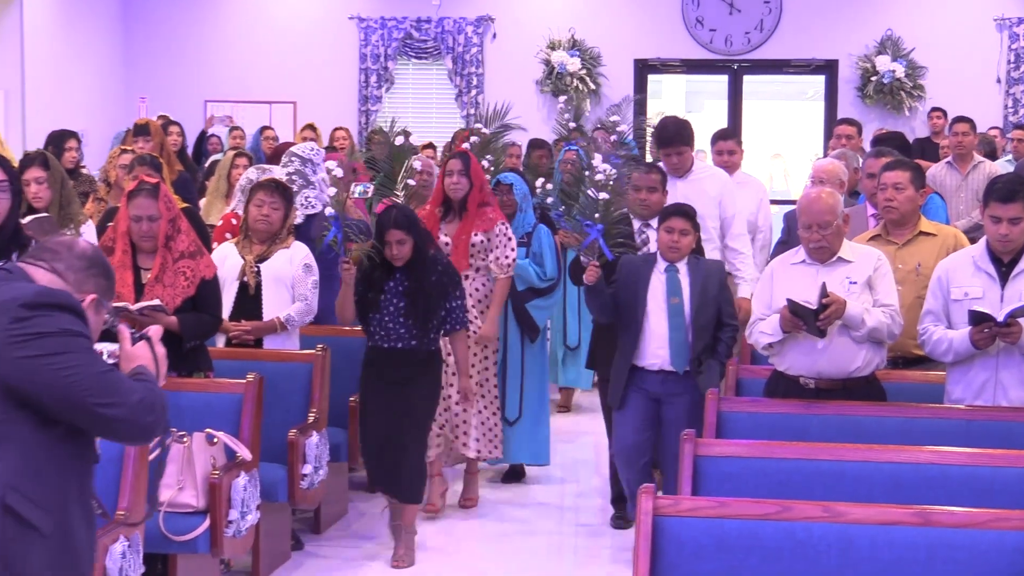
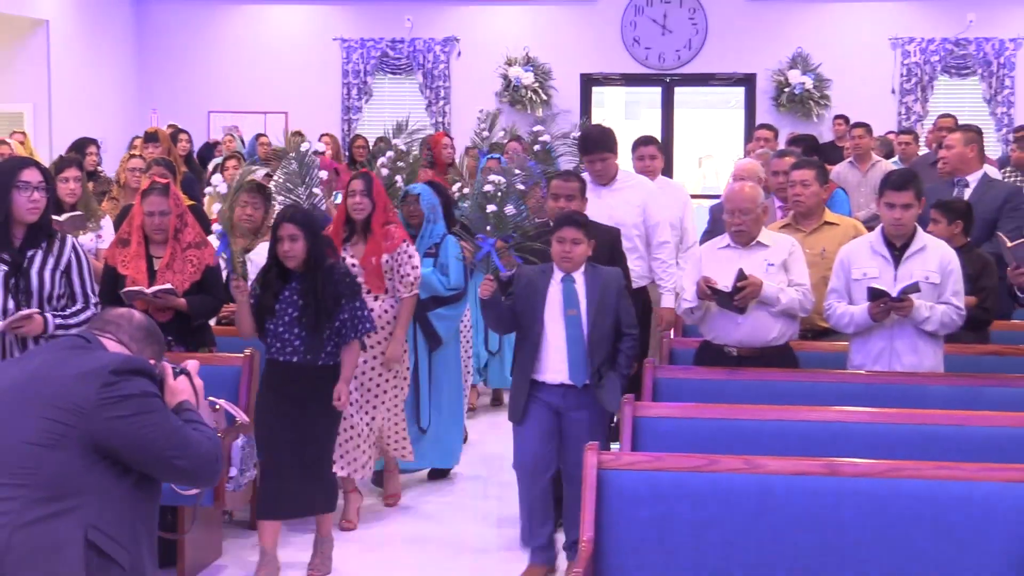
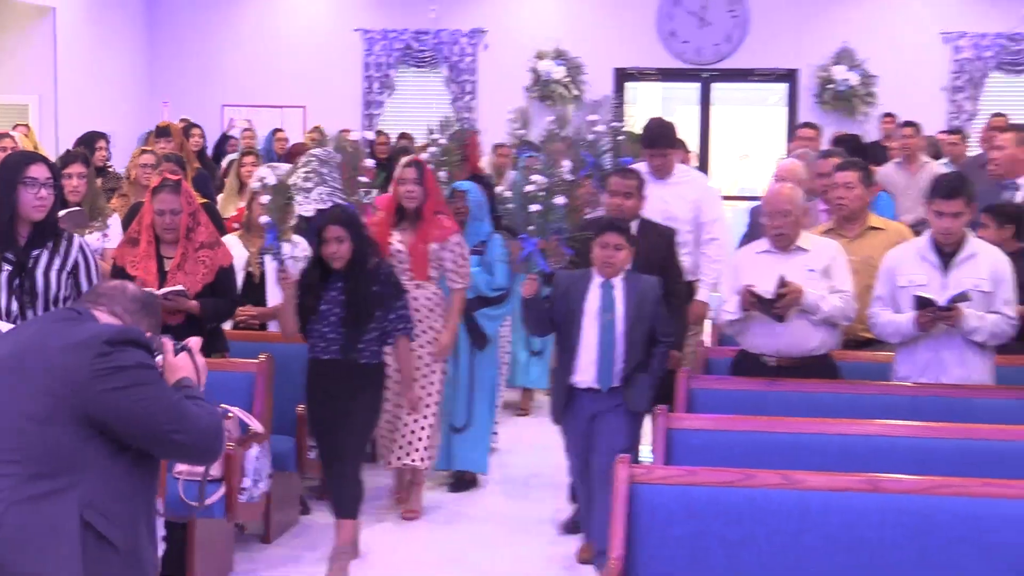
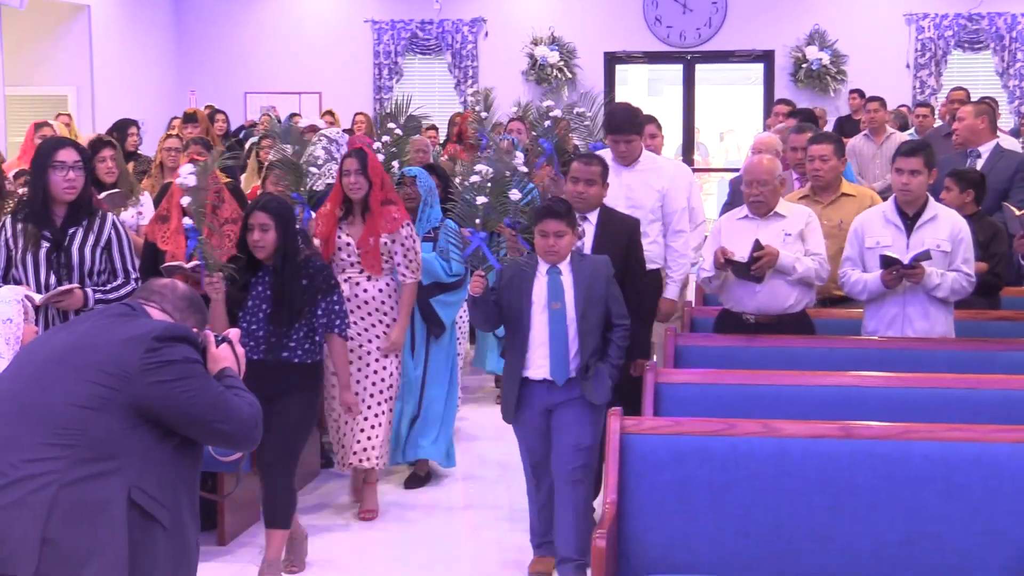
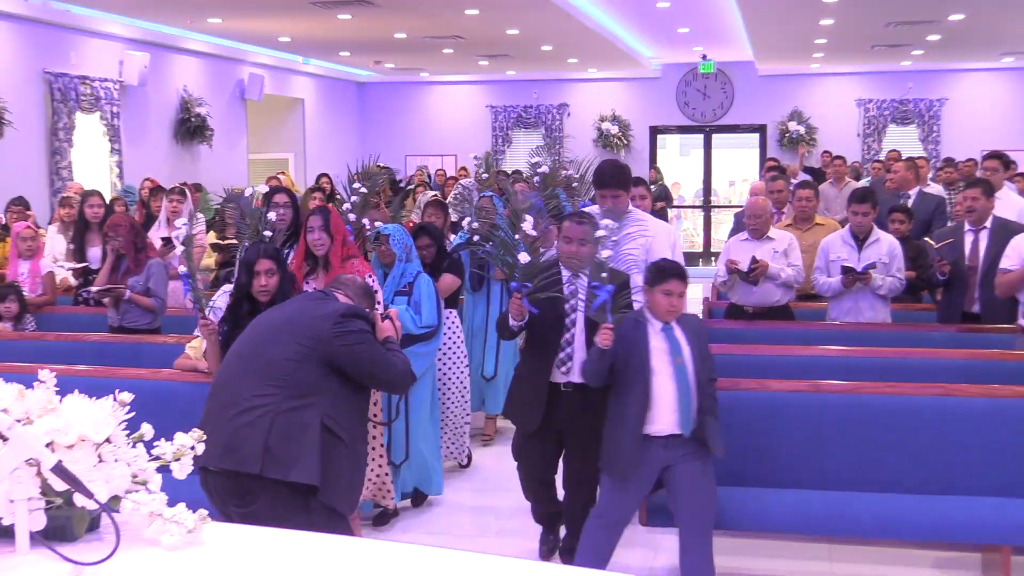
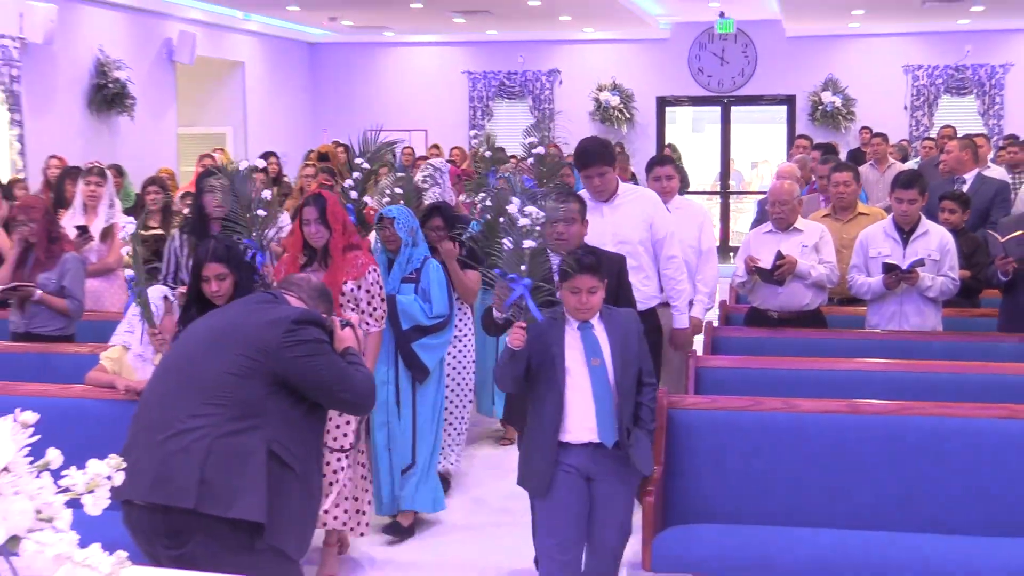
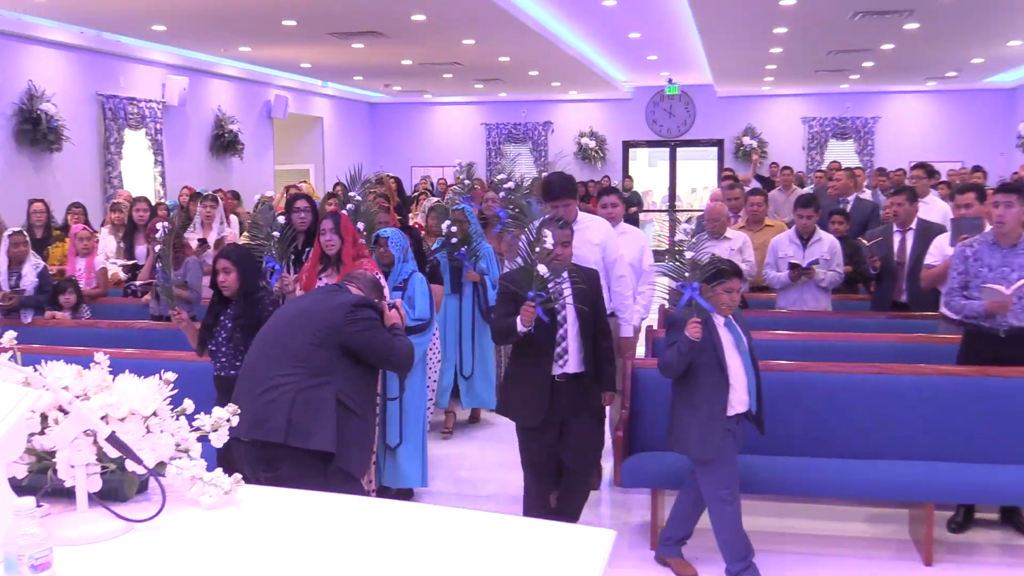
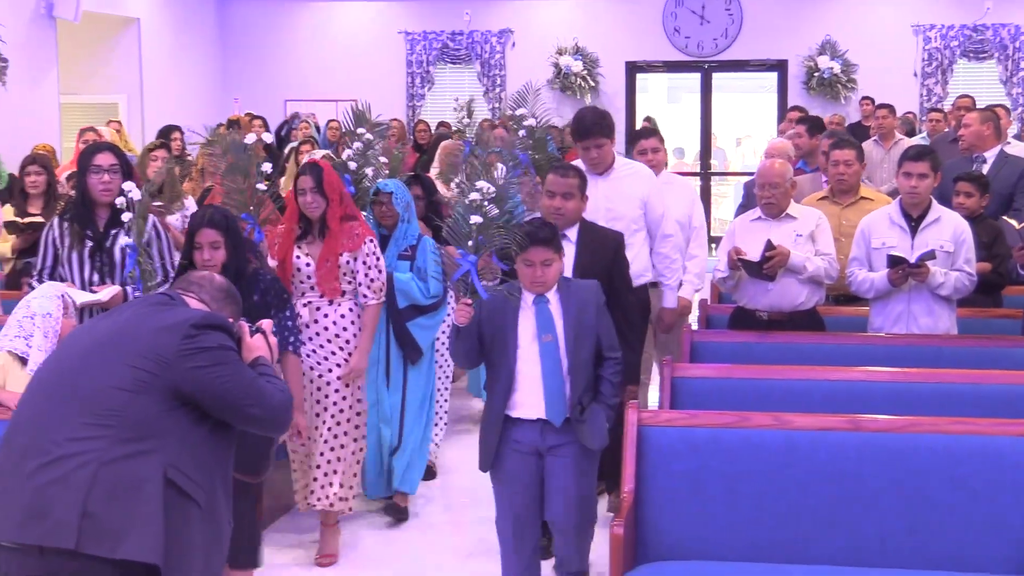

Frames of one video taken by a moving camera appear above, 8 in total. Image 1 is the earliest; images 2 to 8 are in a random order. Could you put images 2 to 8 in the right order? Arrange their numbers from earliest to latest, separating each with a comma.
3, 2, 4, 8, 6, 5, 7
